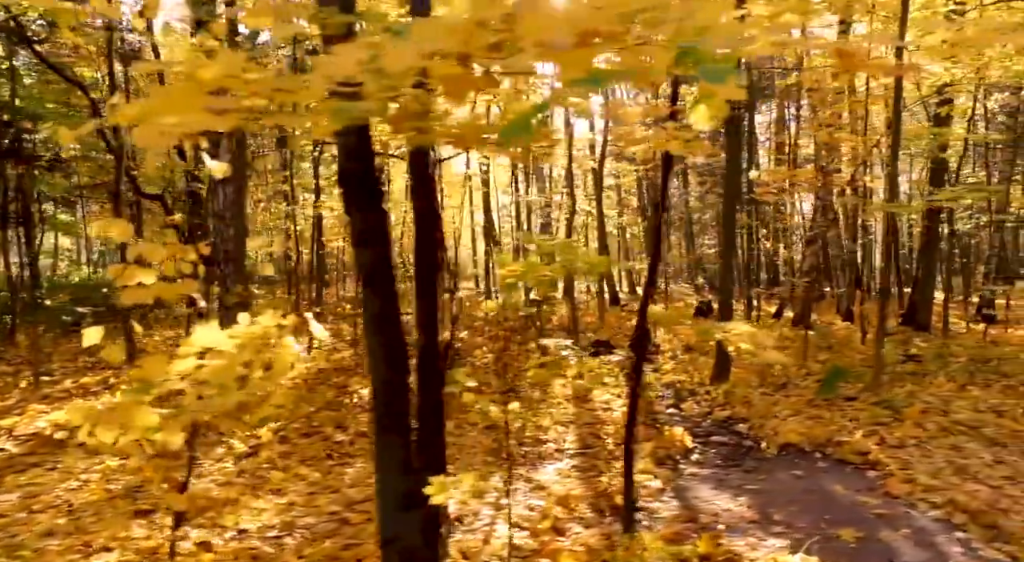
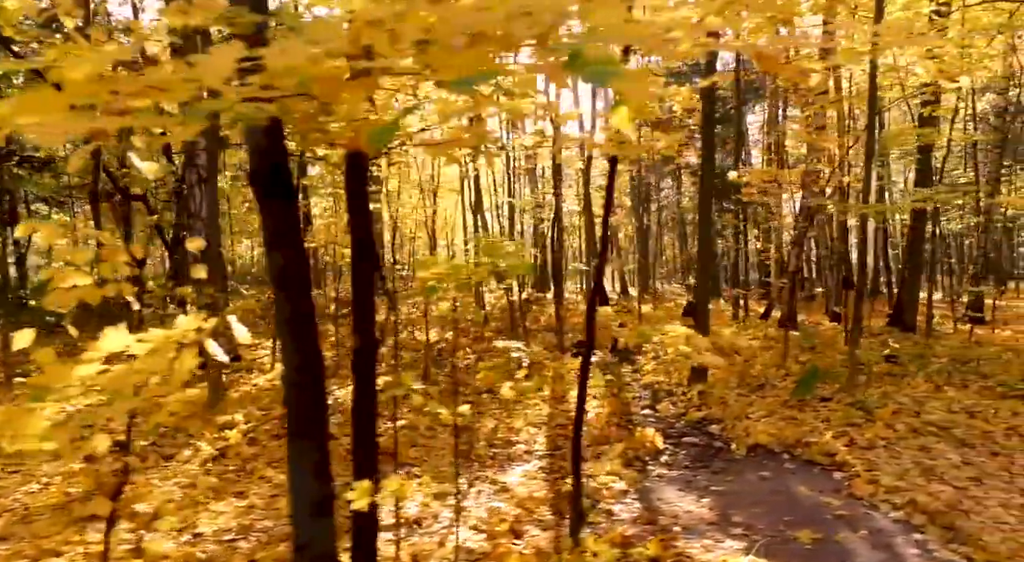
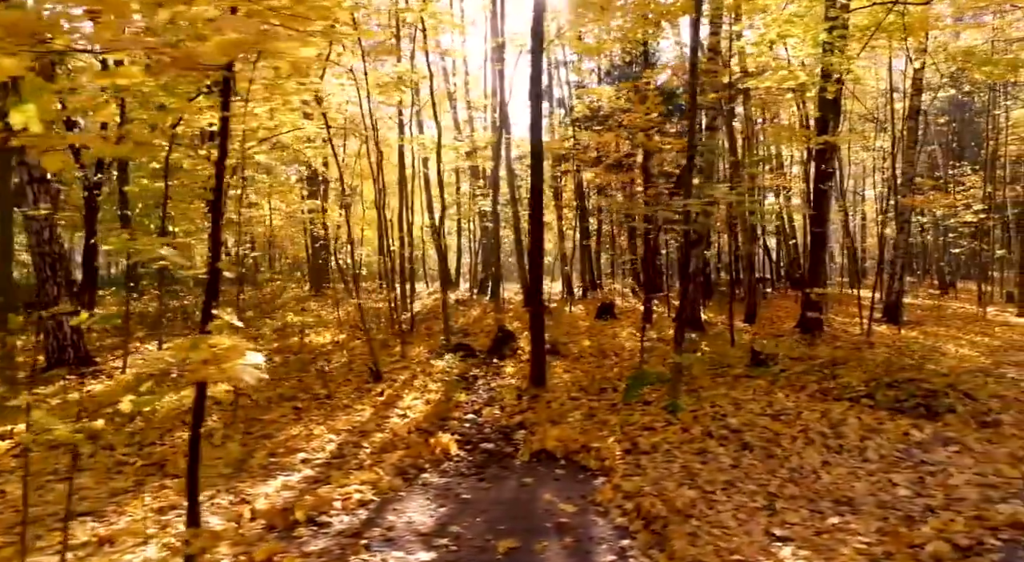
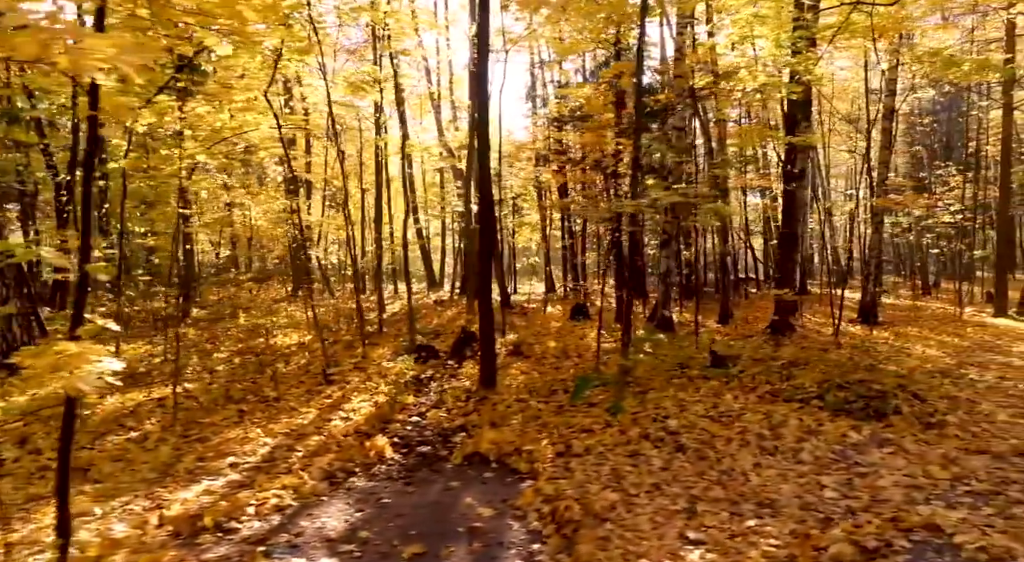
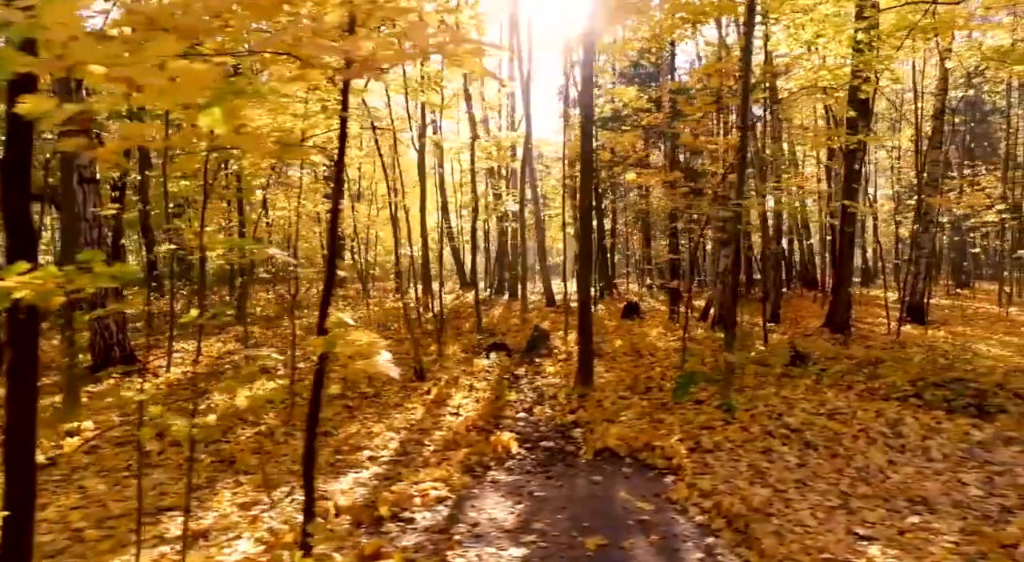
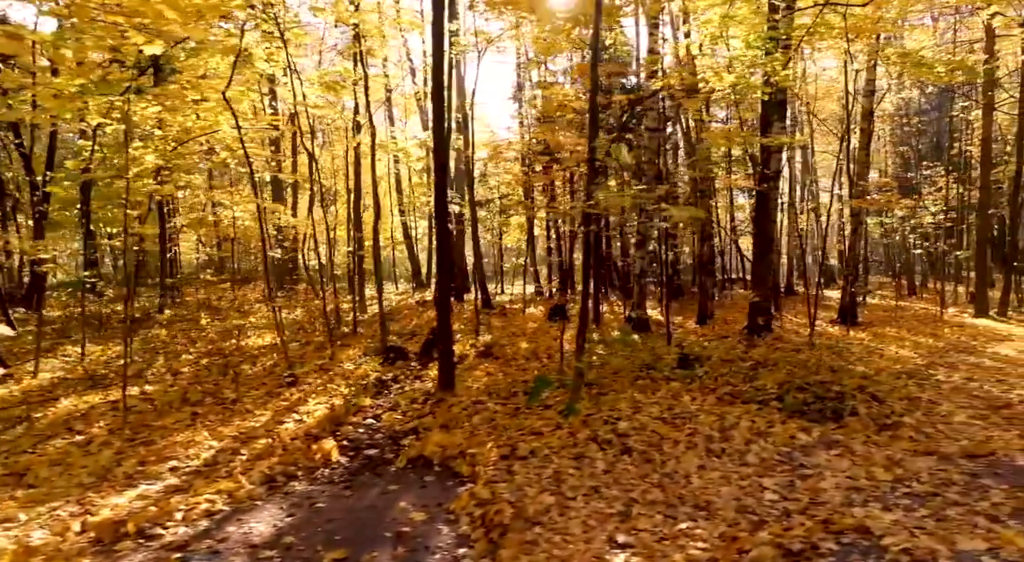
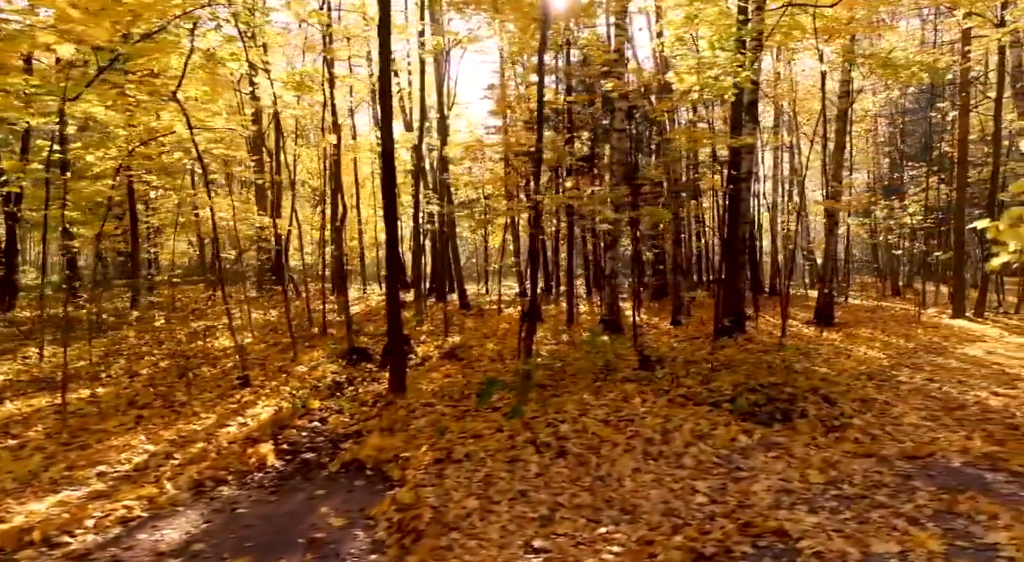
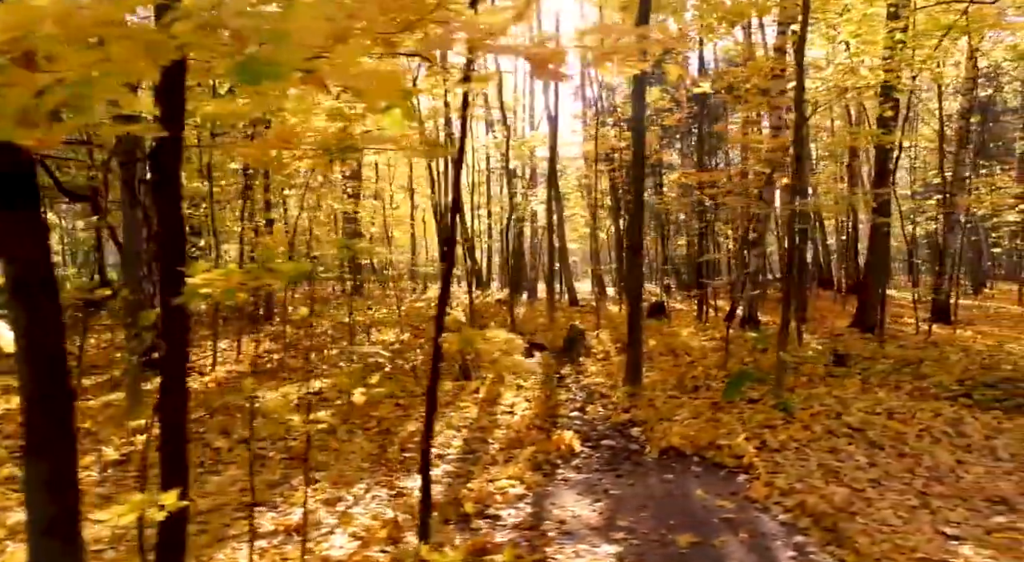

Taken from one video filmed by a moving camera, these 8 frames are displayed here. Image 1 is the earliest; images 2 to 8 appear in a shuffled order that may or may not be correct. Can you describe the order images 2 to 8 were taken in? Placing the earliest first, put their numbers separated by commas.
2, 8, 5, 3, 4, 6, 7
